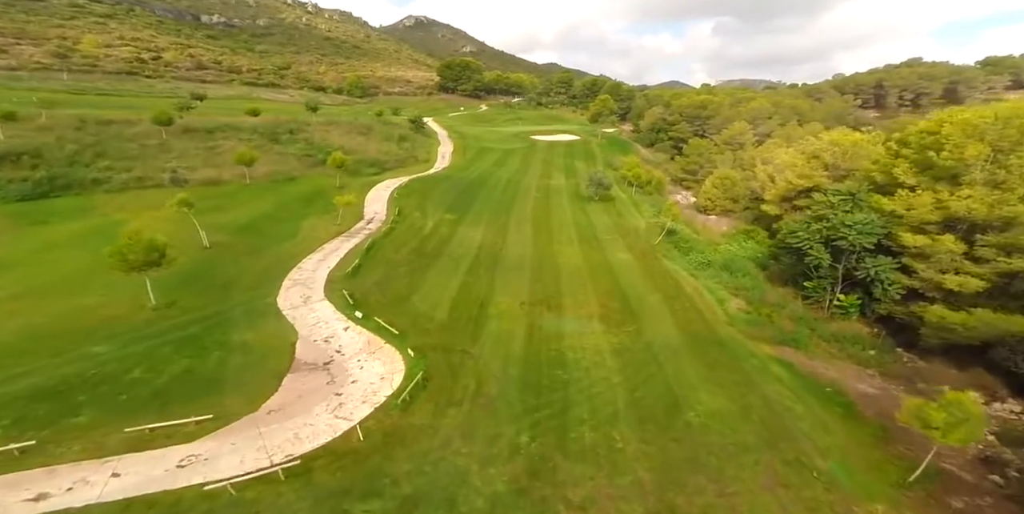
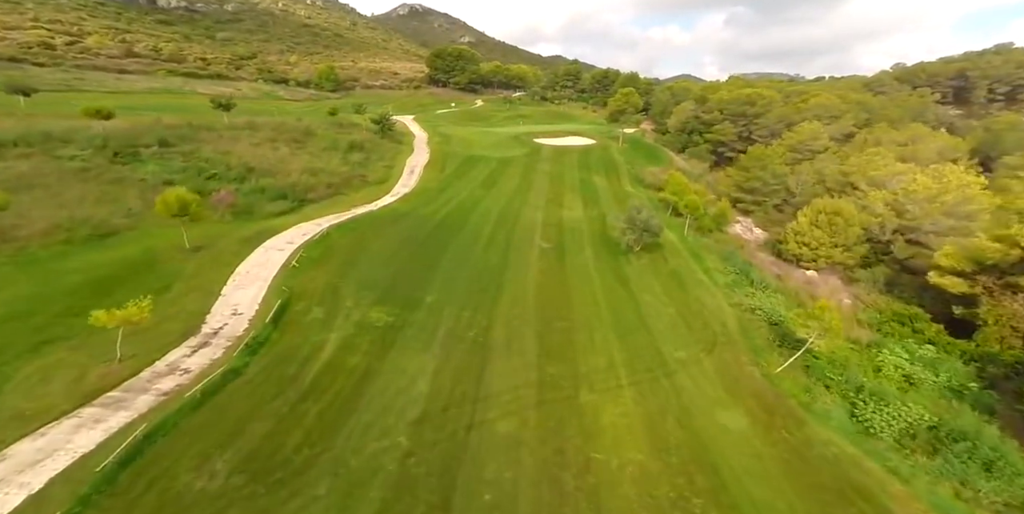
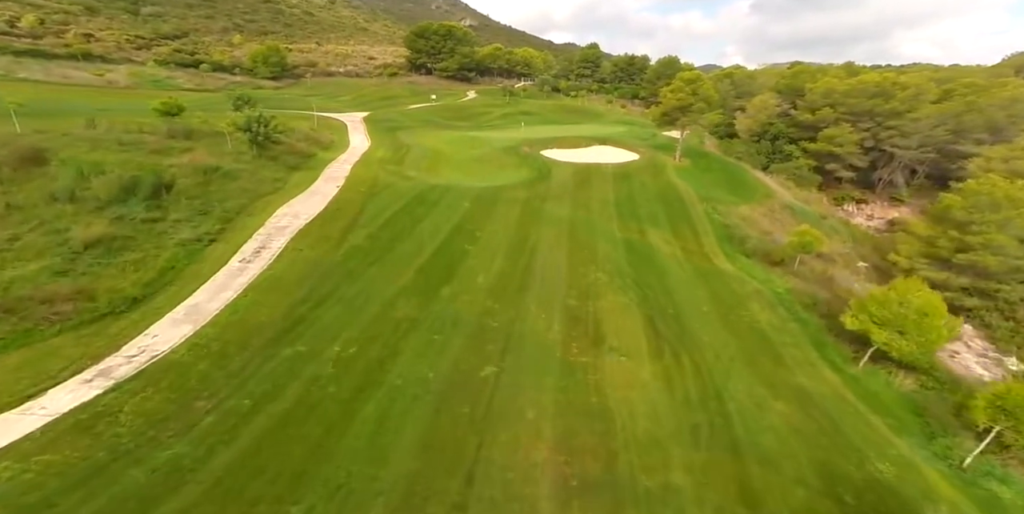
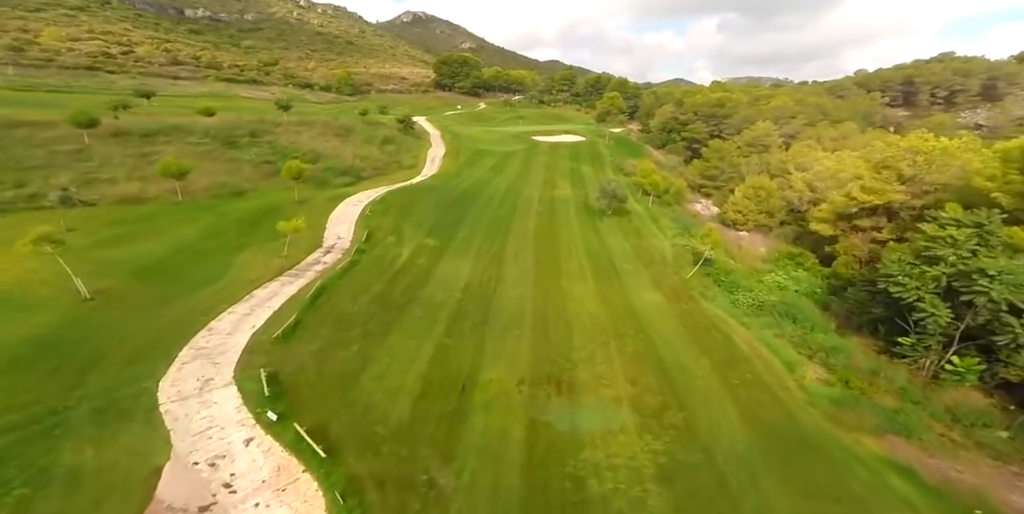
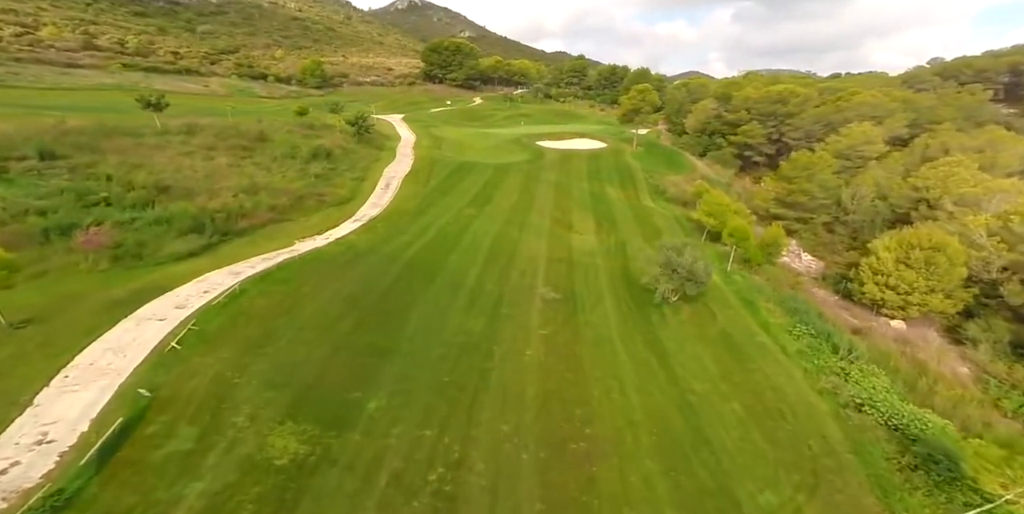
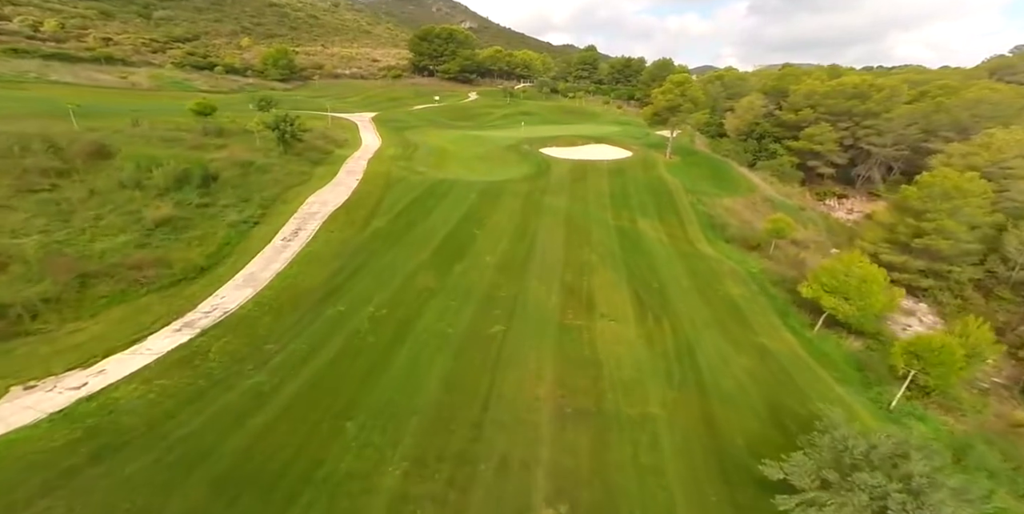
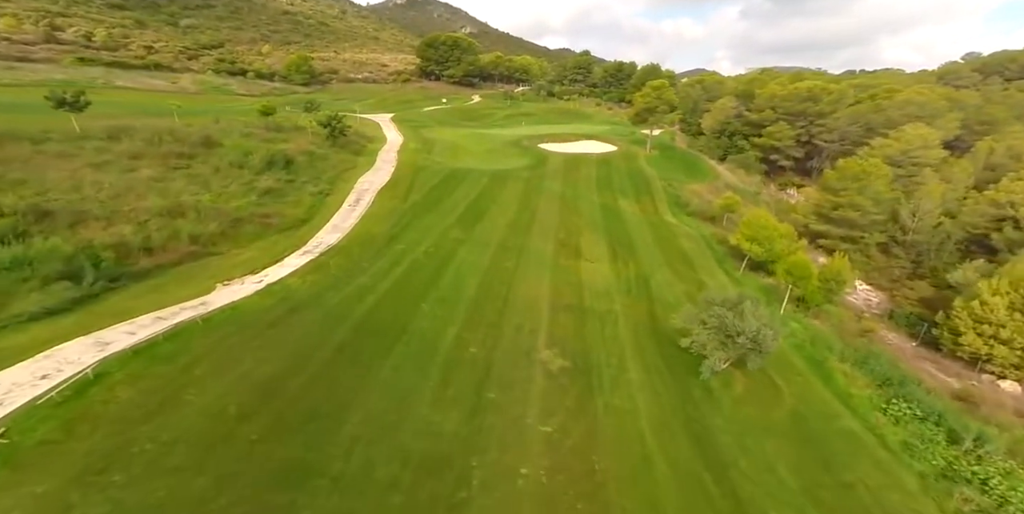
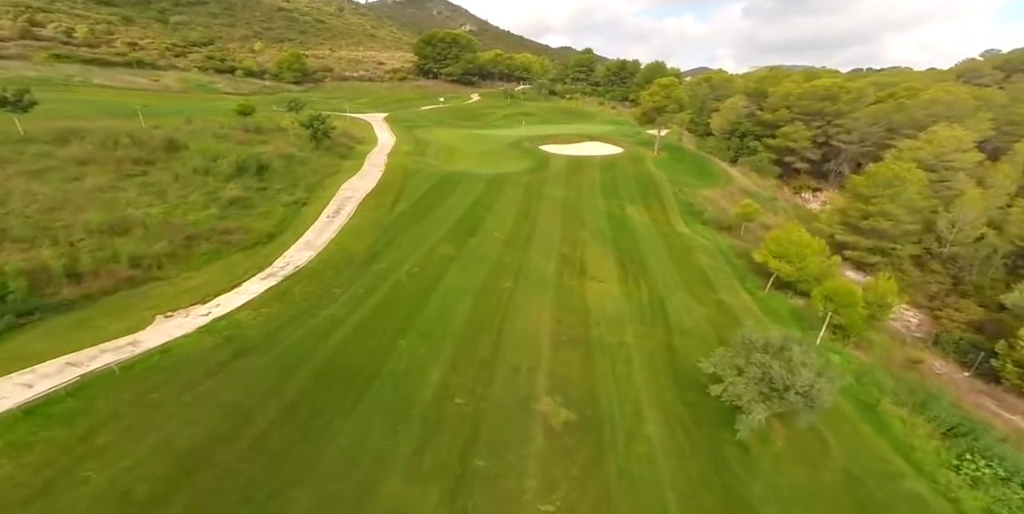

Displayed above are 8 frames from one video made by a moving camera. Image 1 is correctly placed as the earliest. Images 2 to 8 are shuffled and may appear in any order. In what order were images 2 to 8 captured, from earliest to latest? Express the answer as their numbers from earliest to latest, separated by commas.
4, 2, 5, 7, 8, 6, 3
